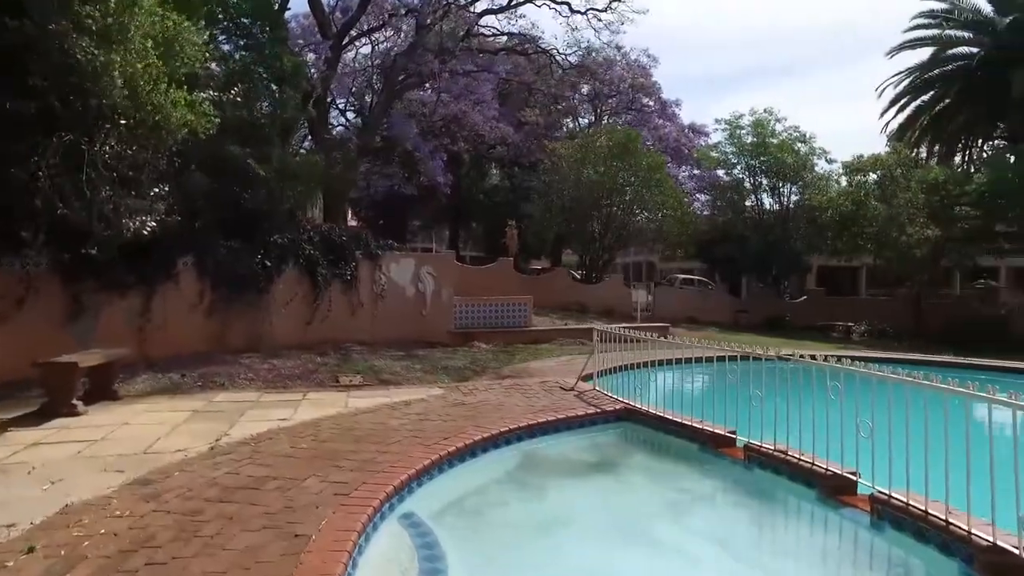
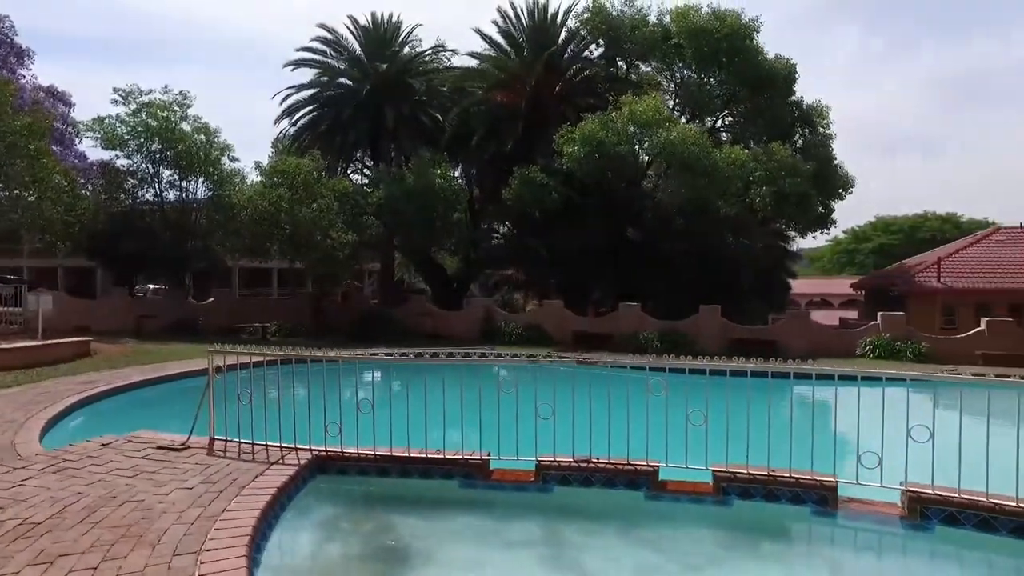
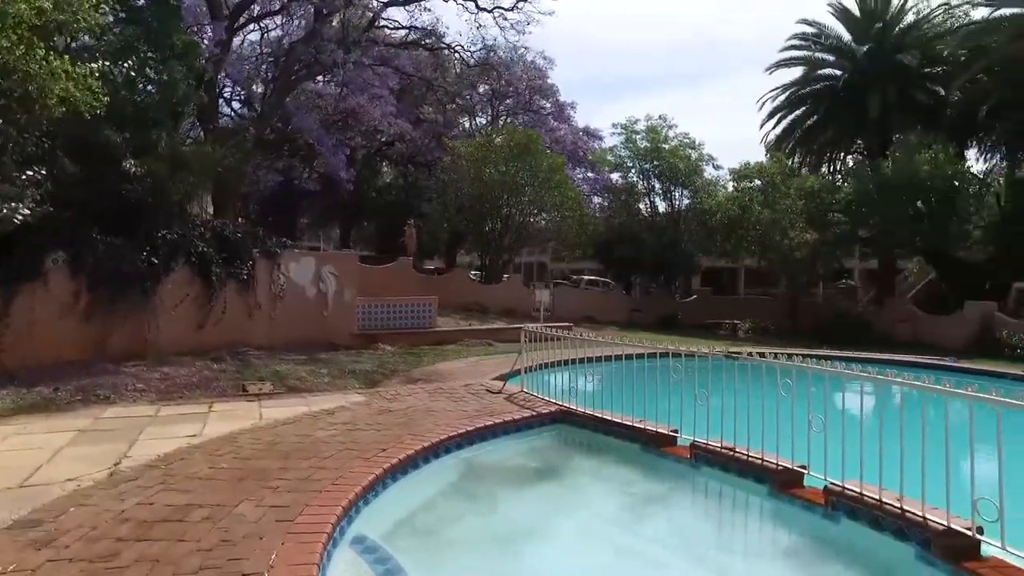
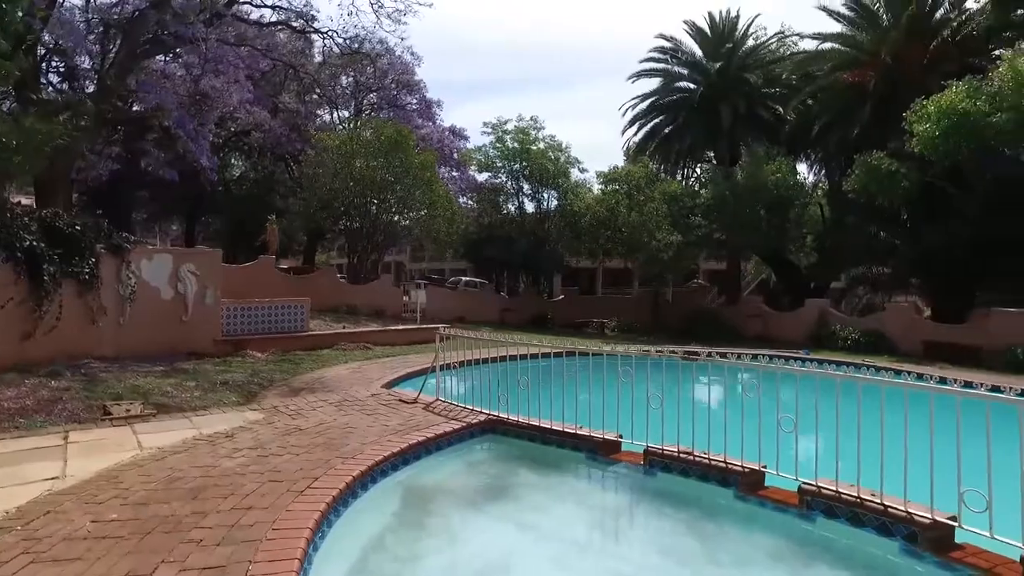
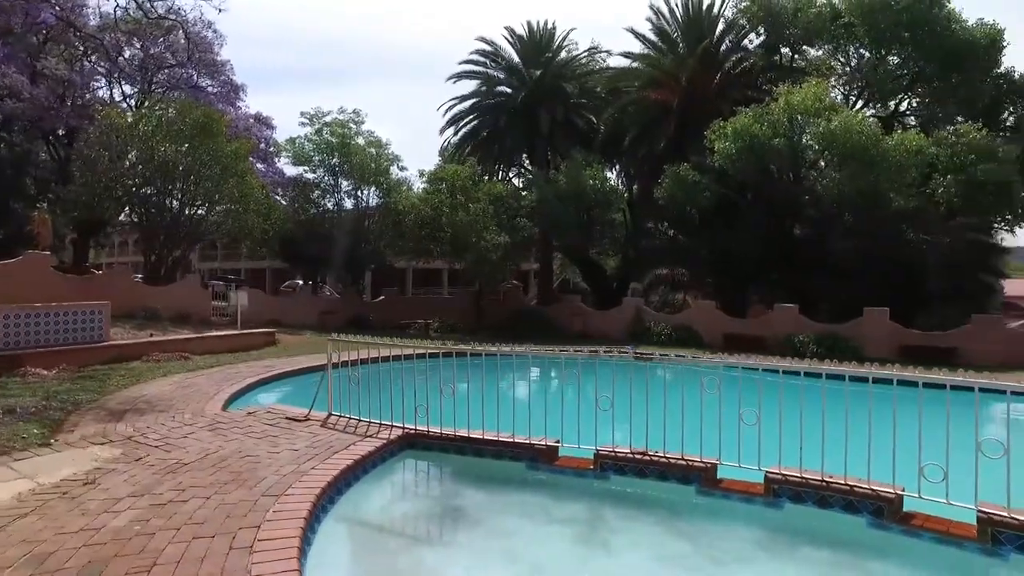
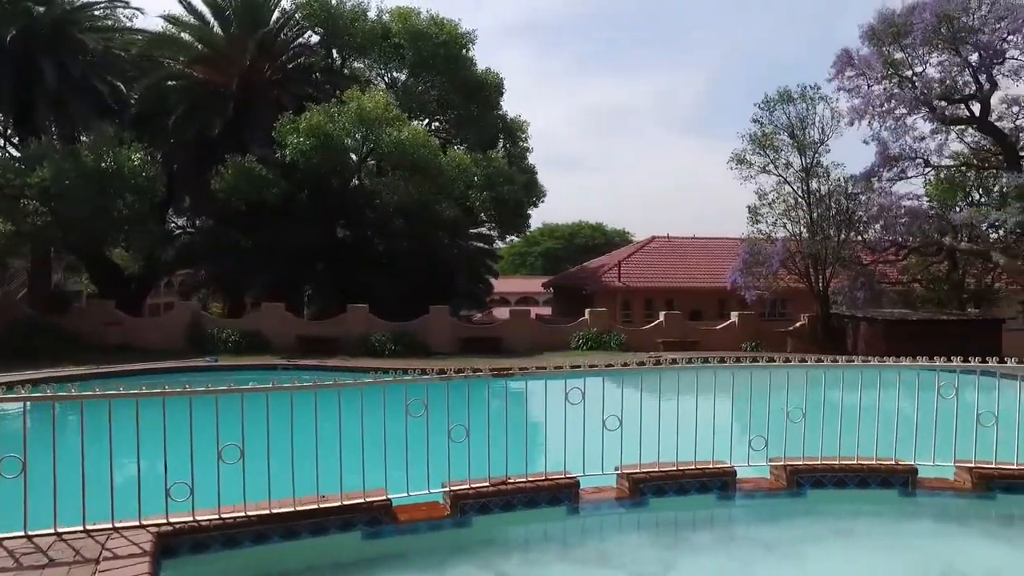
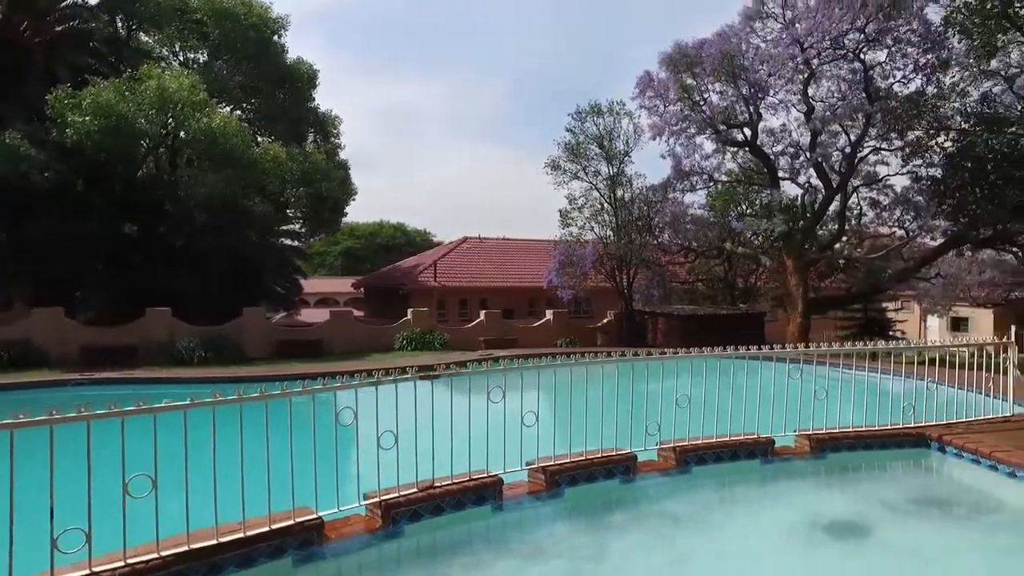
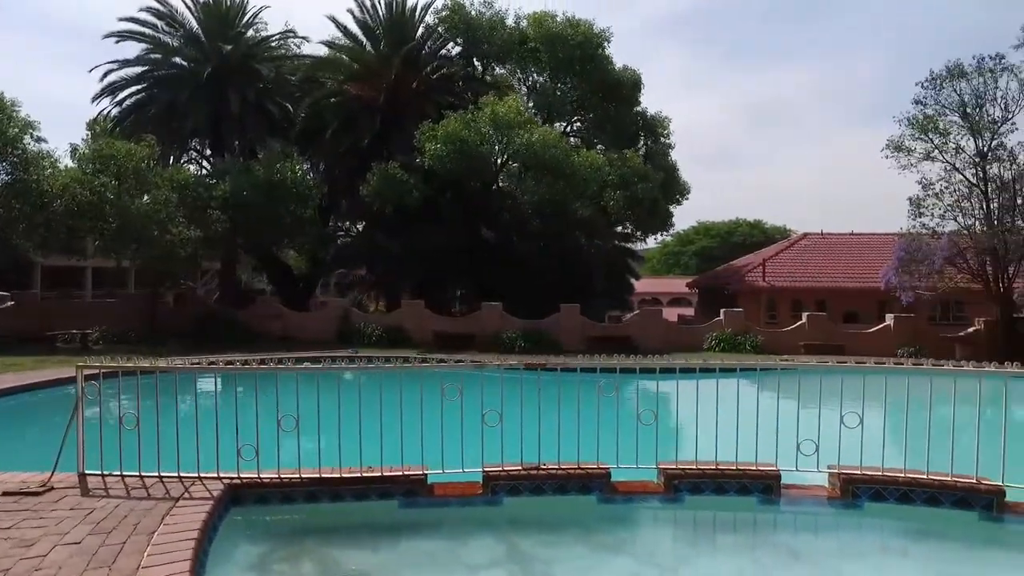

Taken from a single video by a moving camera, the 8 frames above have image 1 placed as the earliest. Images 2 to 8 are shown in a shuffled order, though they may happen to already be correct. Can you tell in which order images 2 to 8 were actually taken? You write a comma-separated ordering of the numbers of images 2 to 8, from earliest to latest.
3, 4, 5, 2, 8, 6, 7
